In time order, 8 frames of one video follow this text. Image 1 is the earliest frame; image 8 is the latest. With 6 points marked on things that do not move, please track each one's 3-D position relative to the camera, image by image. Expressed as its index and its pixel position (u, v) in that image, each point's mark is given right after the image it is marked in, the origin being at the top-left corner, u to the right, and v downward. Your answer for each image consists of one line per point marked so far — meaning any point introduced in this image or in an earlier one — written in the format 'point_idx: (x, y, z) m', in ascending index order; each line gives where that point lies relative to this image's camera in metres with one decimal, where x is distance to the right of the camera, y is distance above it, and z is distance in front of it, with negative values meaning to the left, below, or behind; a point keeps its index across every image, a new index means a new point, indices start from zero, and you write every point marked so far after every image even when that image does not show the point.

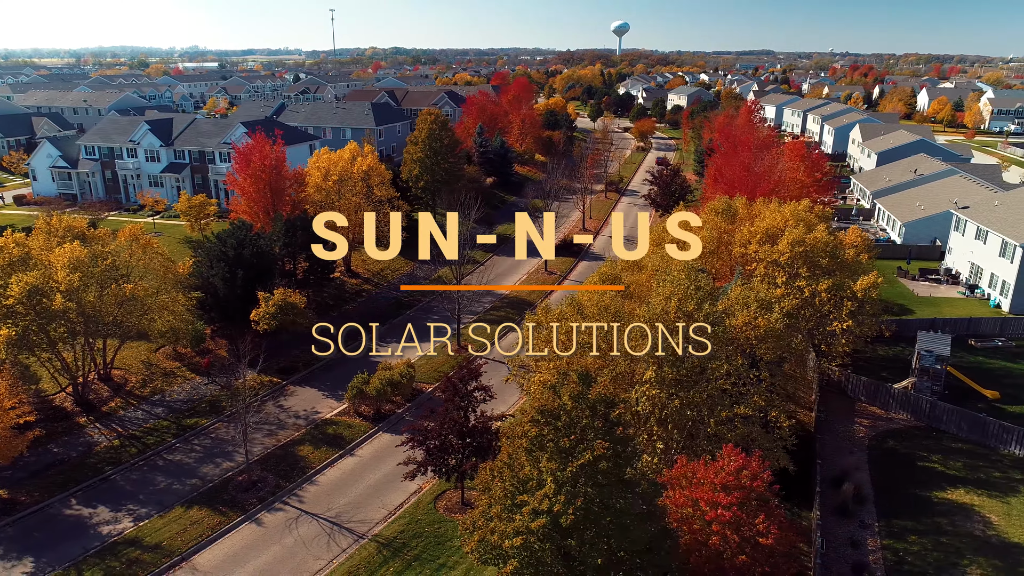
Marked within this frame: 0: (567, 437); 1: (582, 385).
0: (+1.1, -3.5, +16.6) m
1: (+1.5, -2.4, +17.5) m
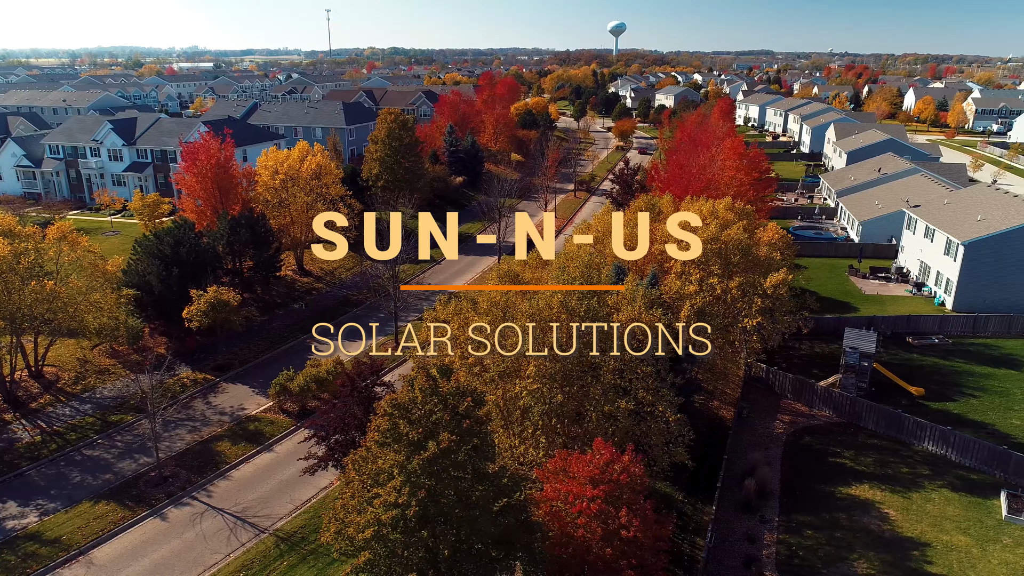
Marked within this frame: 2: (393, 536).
0: (-2.3, -3.3, +16.8) m
1: (-2.0, -2.2, +17.7) m
2: (-2.7, -5.8, +16.5) m
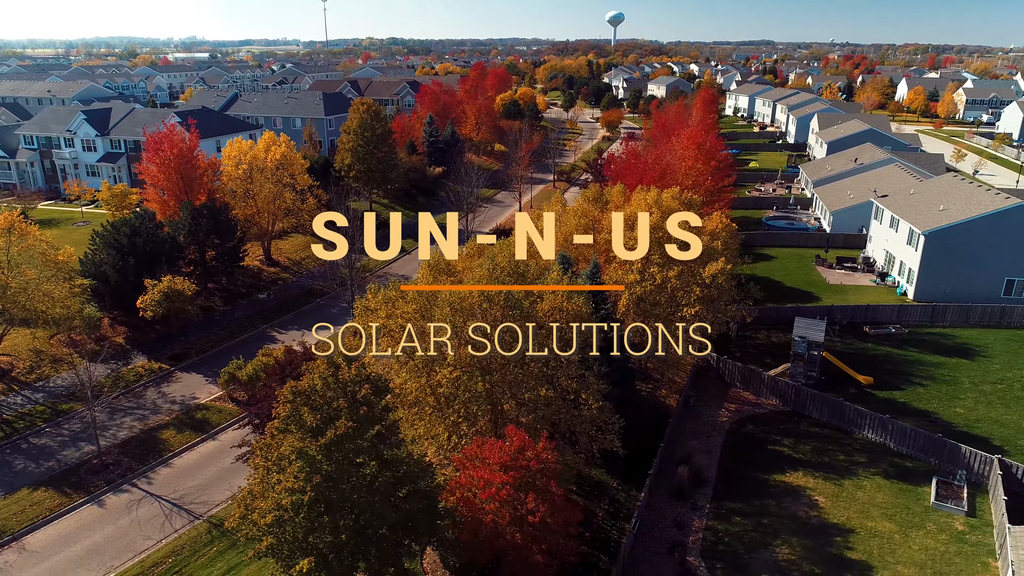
0: (-4.7, -3.0, +16.9) m
1: (-4.4, -1.9, +17.9) m
2: (-5.1, -5.5, +16.7) m
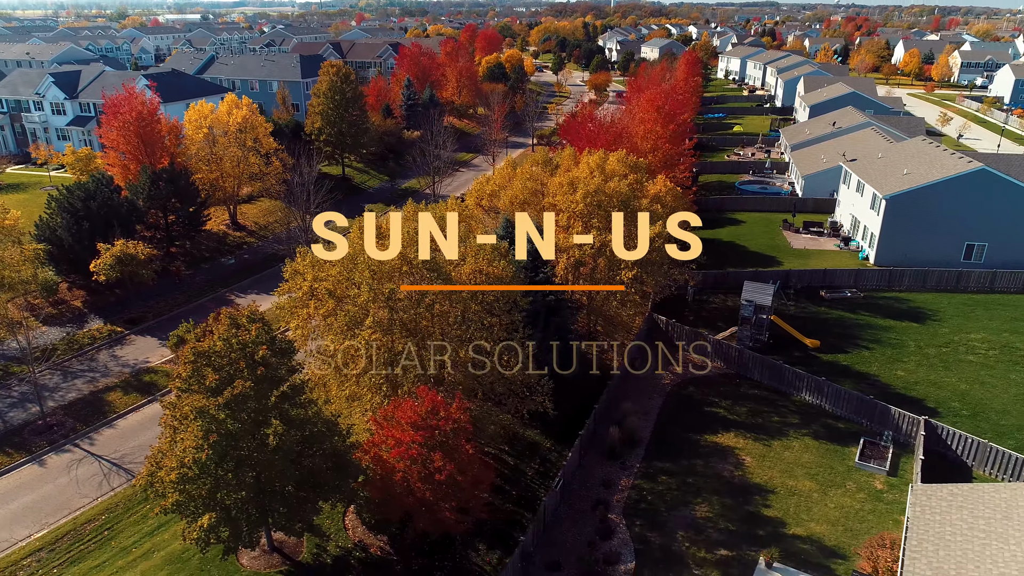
0: (-7.2, -2.1, +17.2) m
1: (-6.9, -1.0, +18.1) m
2: (-7.6, -4.6, +17.0) m
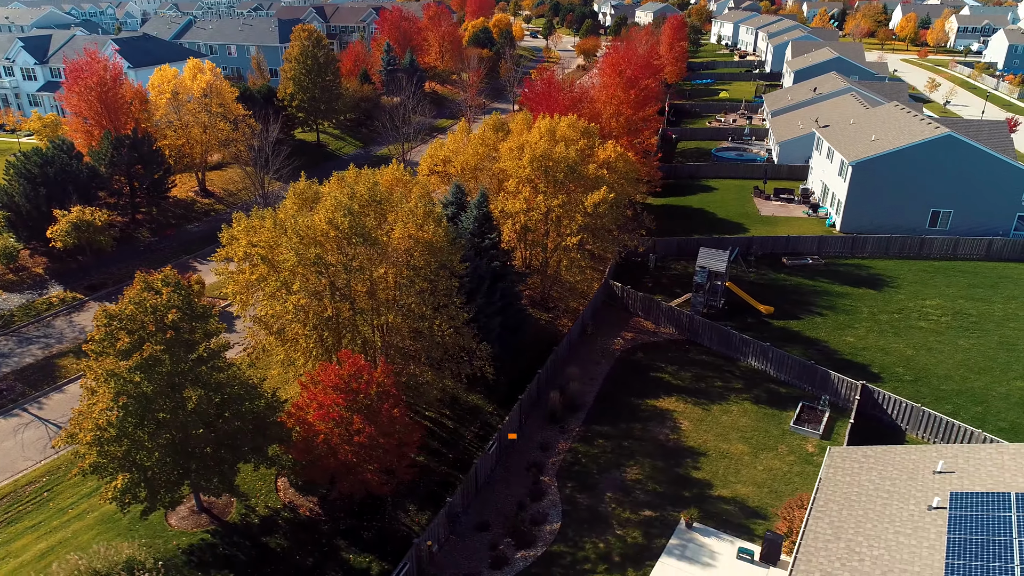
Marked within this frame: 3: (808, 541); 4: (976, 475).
0: (-9.4, -1.2, +17.3) m
1: (-9.0, 0.0, +18.1) m
2: (-9.8, -3.7, +17.3) m
3: (+7.0, -6.0, +16.7) m
4: (+11.2, -4.5, +17.1) m
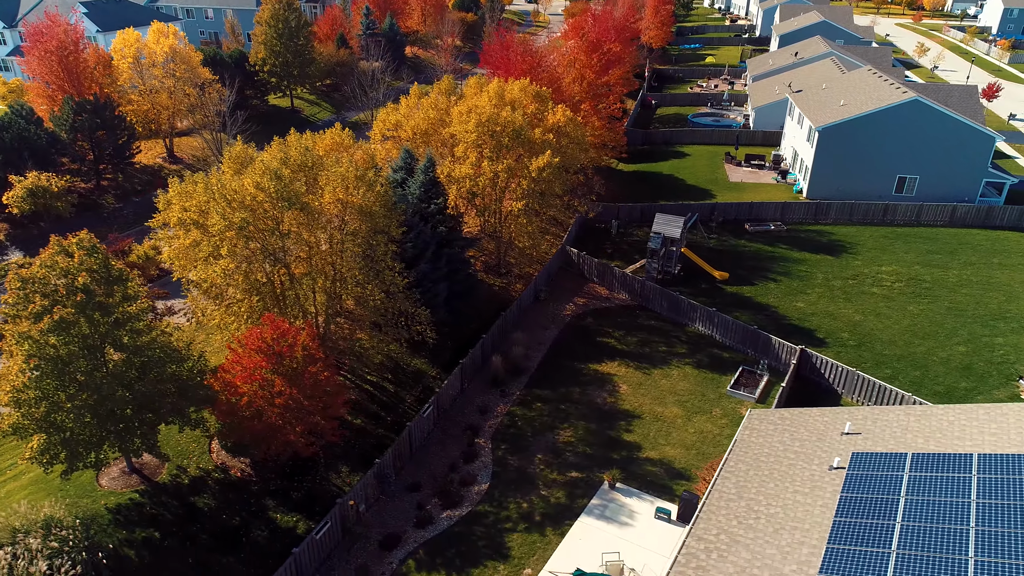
0: (-11.6, -0.3, +17.4) m
1: (-11.2, +0.9, +18.2) m
2: (-12.0, -2.8, +17.5) m
3: (+4.8, -5.1, +17.0) m
4: (+9.0, -3.6, +17.3) m
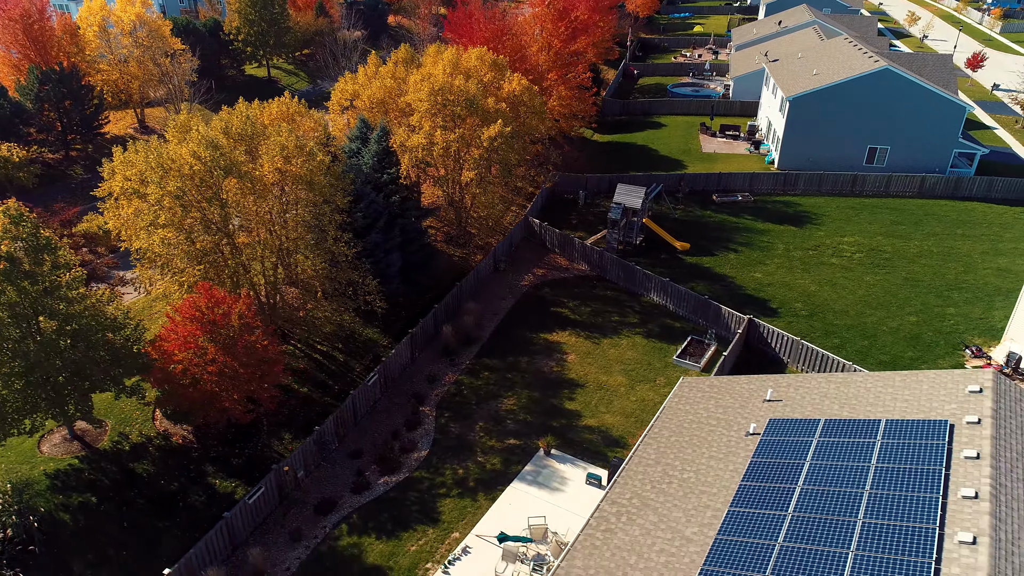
0: (-13.5, +0.5, +17.5) m
1: (-13.1, +1.7, +18.2) m
2: (-13.9, -2.0, +17.7) m
3: (+2.9, -4.3, +17.3) m
4: (+7.1, -2.8, +17.5) m
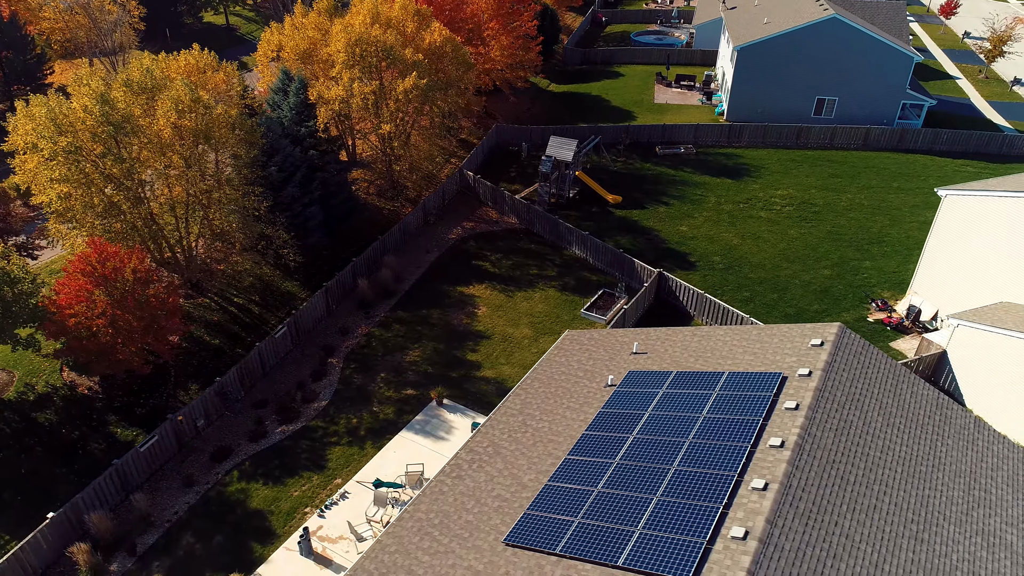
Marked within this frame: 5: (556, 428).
0: (-16.8, +1.6, +17.8) m
1: (-16.4, +2.9, +18.5) m
2: (-17.2, -0.9, +18.2) m
3: (-0.4, -3.2, +17.9) m
4: (+3.8, -1.7, +18.0) m
5: (+1.0, -3.3, +16.6) m
